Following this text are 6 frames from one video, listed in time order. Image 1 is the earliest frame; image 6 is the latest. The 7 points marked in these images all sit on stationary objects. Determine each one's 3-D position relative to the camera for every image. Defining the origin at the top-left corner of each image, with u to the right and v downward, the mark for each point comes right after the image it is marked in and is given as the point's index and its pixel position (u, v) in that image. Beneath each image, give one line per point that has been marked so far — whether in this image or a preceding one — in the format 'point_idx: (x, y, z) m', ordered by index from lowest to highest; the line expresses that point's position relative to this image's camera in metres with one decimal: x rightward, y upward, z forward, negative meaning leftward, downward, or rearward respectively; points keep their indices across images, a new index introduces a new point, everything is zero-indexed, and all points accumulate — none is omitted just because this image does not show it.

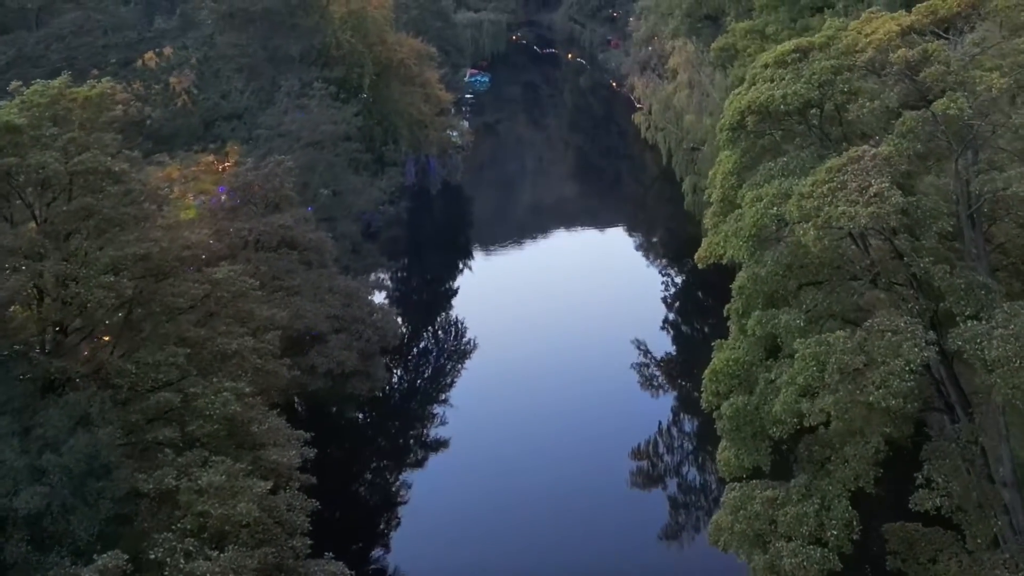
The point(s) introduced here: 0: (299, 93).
0: (-4.7, +4.2, +19.4) m
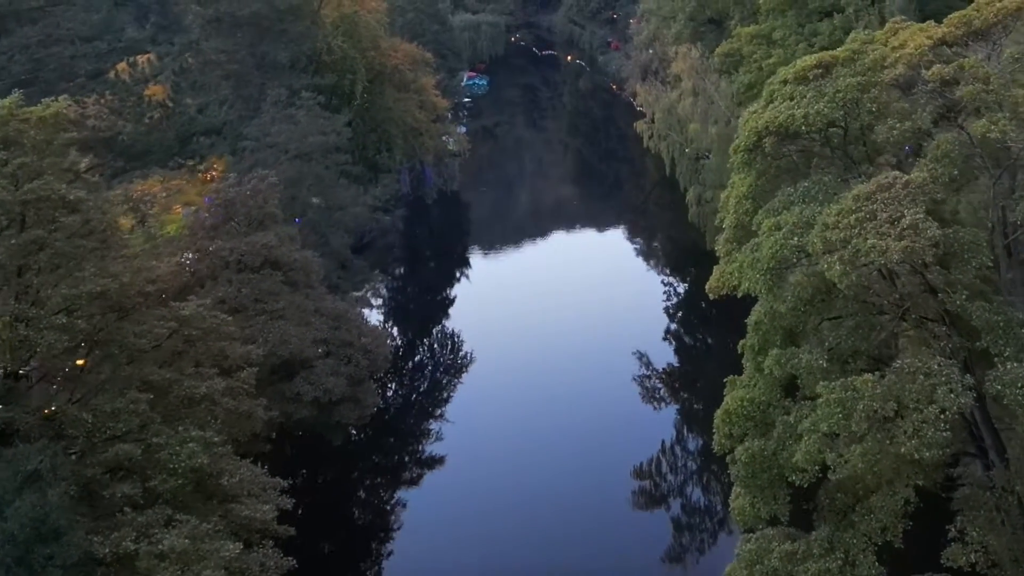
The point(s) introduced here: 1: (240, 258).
0: (-4.7, +3.9, +18.7) m
1: (-4.0, +0.4, +13.1) m
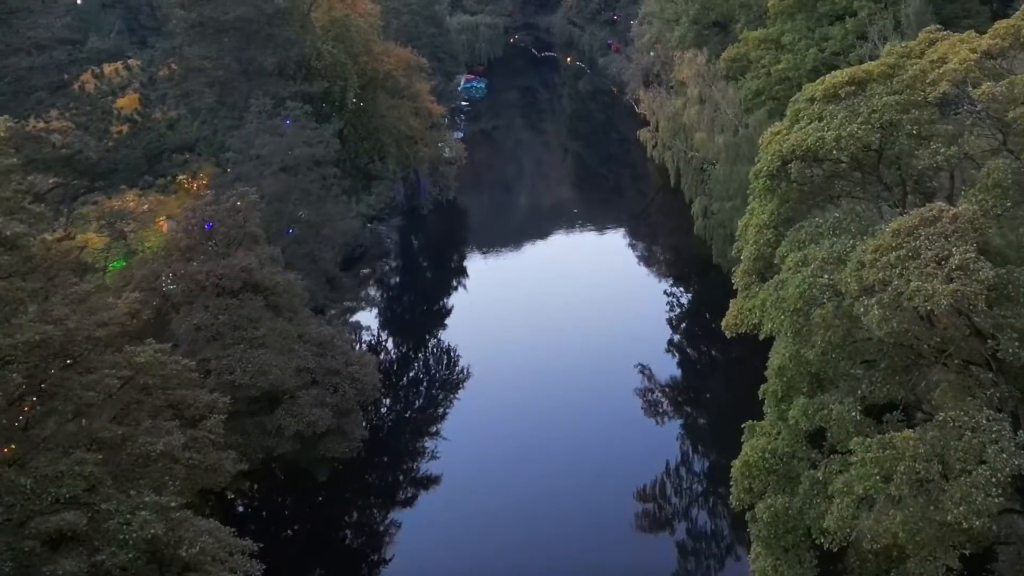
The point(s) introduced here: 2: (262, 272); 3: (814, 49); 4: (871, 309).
0: (-4.8, +3.5, +17.8) m
1: (-4.0, +0.1, +12.2) m
2: (-3.5, +0.2, +12.6) m
3: (+6.7, +5.3, +19.9) m
4: (+2.7, -0.2, +6.7) m
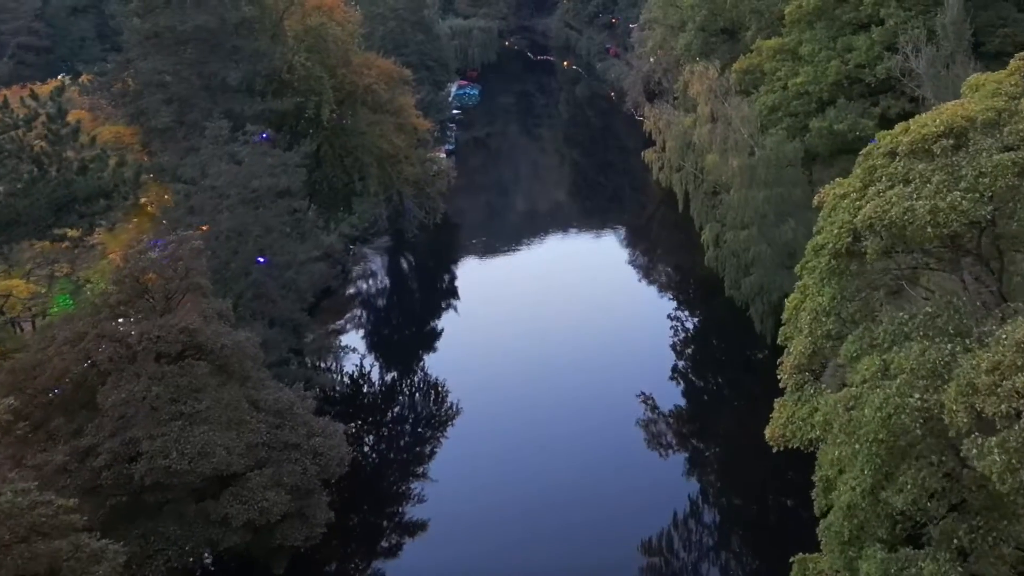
0: (-4.9, +2.8, +15.9) m
1: (-4.2, -0.7, +10.4) m
2: (-3.7, -0.5, +10.7) m
3: (+6.5, +4.6, +18.0) m
4: (+2.6, -0.9, +4.8) m
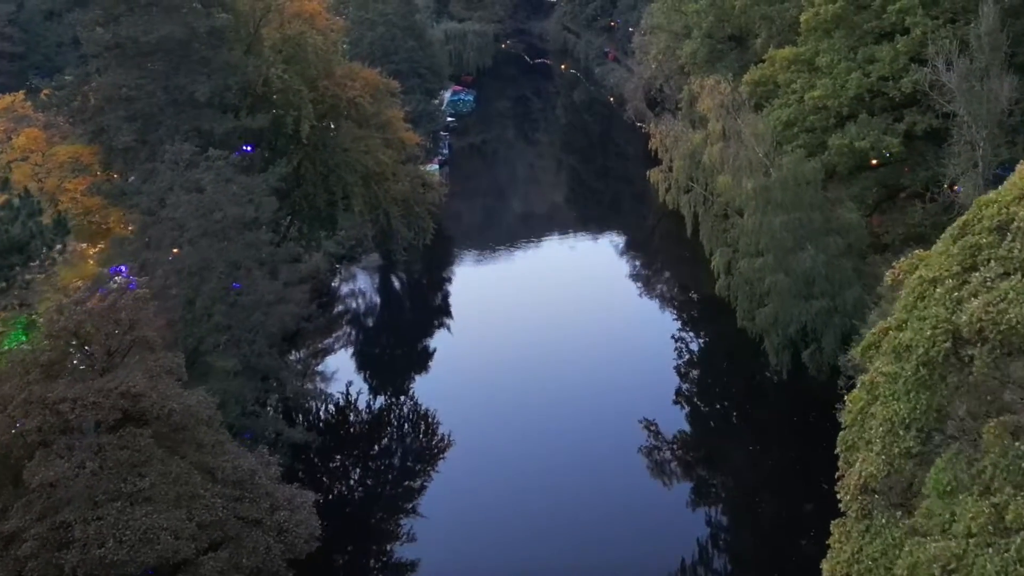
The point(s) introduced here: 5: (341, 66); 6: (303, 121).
0: (-5.0, +2.2, +14.4) m
1: (-4.3, -1.3, +8.9) m
2: (-3.7, -1.1, +9.3) m
3: (+6.4, +4.0, +16.6) m
4: (+2.5, -1.5, +3.4) m
5: (-3.7, +4.9, +19.6) m
6: (-4.0, +3.2, +17.4) m
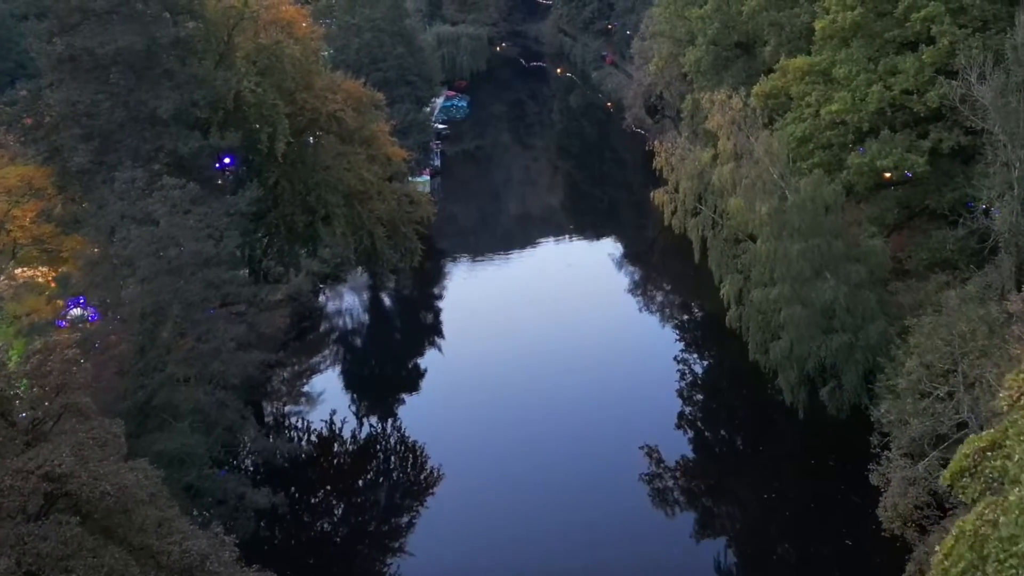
0: (-5.1, +1.6, +13.1) m
1: (-4.3, -1.8, +7.6) m
2: (-3.8, -1.6, +8.0) m
3: (+6.3, +3.5, +15.4) m
4: (+2.5, -2.0, +2.1) m
5: (-3.9, +4.3, +18.2) m
6: (-4.2, +2.7, +16.0) m
